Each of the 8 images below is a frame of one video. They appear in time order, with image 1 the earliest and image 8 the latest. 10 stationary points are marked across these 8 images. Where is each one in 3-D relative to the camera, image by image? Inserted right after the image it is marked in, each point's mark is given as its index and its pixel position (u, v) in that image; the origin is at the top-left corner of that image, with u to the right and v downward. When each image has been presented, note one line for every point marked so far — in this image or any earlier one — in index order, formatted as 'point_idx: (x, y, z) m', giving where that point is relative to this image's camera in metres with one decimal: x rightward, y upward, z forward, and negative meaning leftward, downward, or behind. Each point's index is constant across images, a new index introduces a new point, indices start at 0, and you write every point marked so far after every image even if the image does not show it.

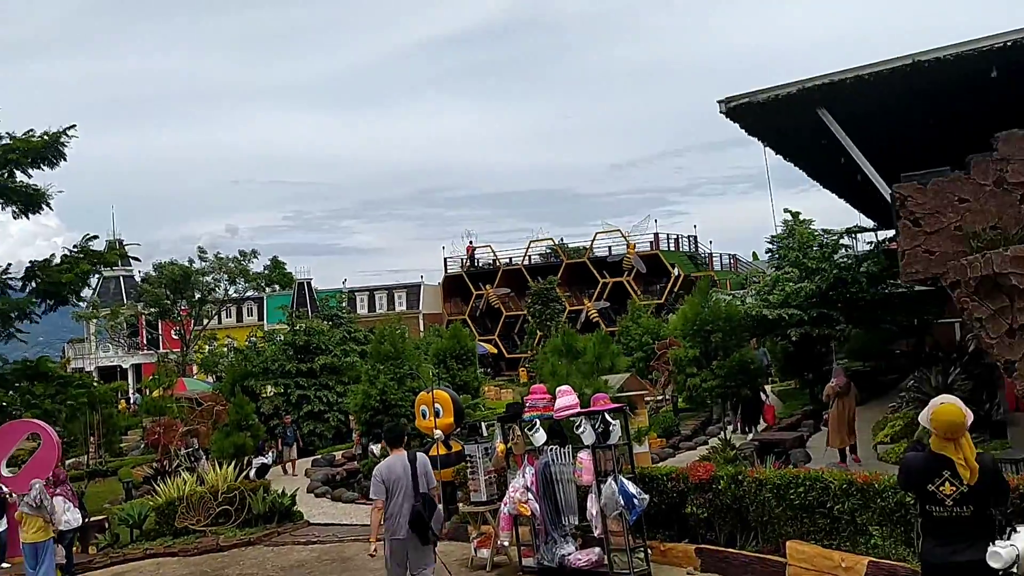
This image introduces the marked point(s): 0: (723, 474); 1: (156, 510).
0: (+2.1, -1.9, +8.9) m
1: (-5.6, -3.5, +14.1) m
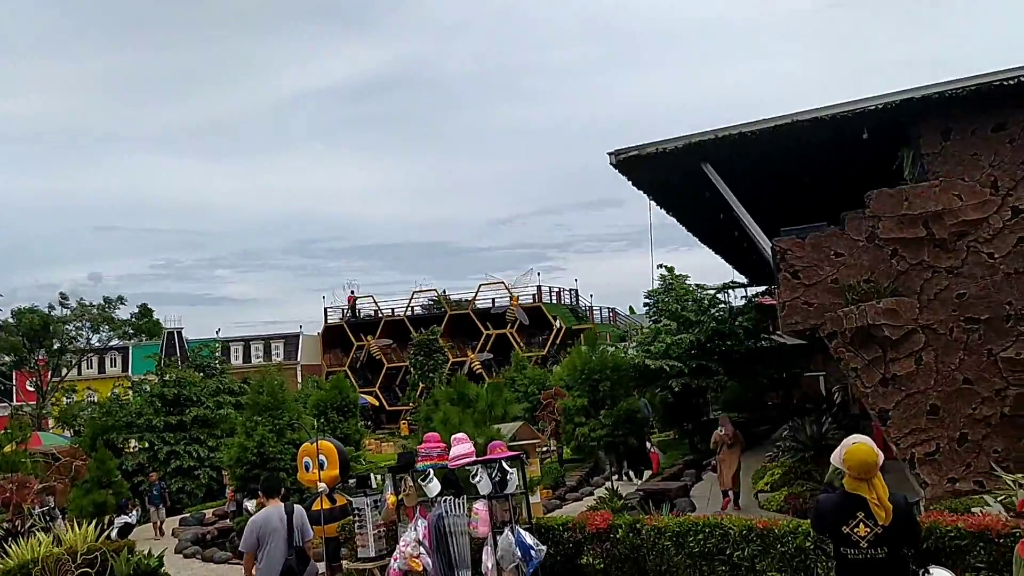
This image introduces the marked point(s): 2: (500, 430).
0: (+1.1, -2.3, +8.8) m
1: (-7.3, -4.1, +12.8) m
2: (-0.2, -1.9, +11.9) m
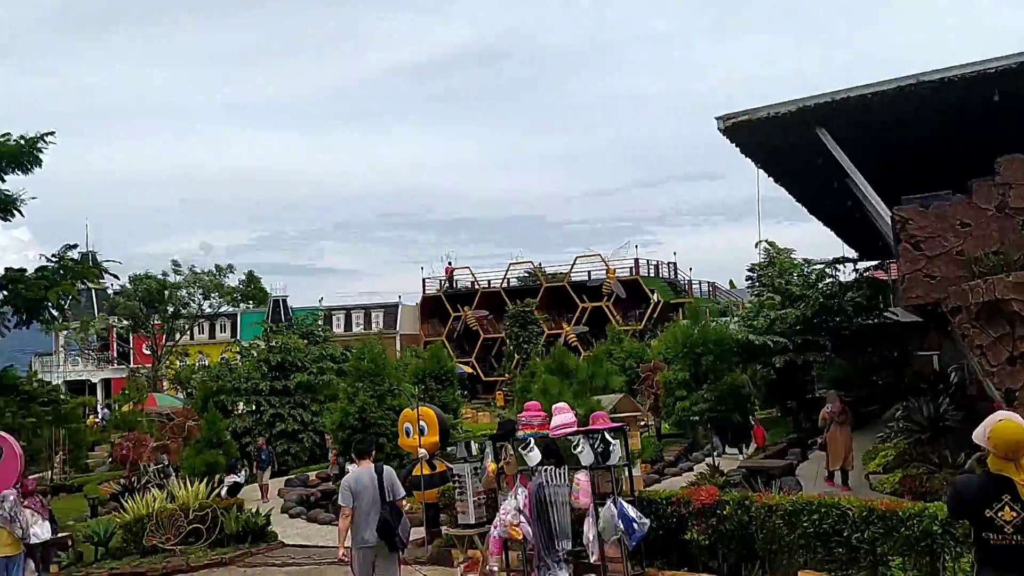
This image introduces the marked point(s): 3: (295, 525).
0: (+2.1, -2.0, +8.5) m
1: (-5.8, -3.6, +13.4) m
2: (+1.2, -1.5, +11.8) m
3: (-3.8, -4.1, +15.5) m
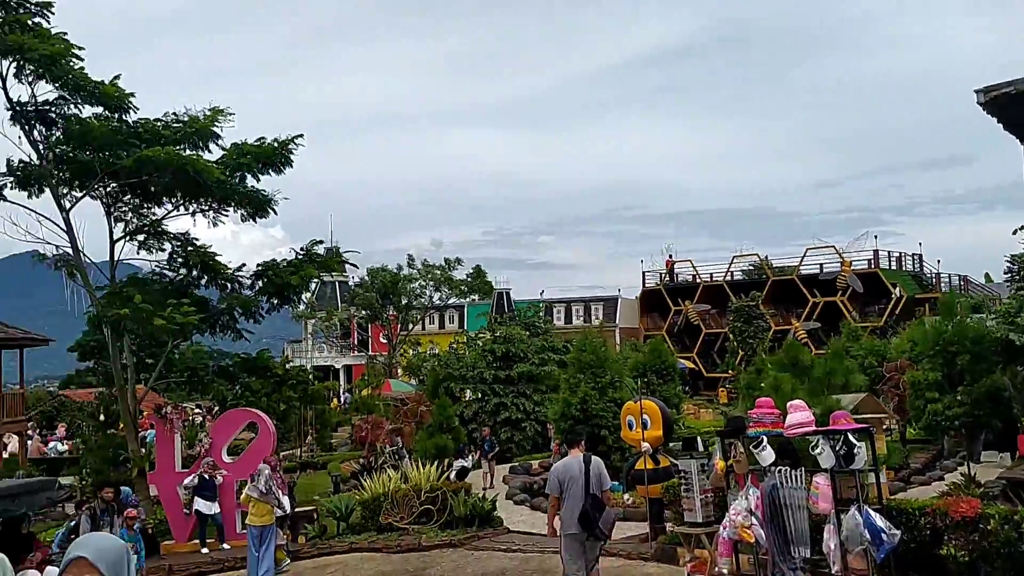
0: (+4.1, -1.9, +7.6) m
1: (-2.4, -3.5, +14.2) m
2: (+4.0, -1.4, +10.9) m
3: (+0.1, -4.0, +15.8) m
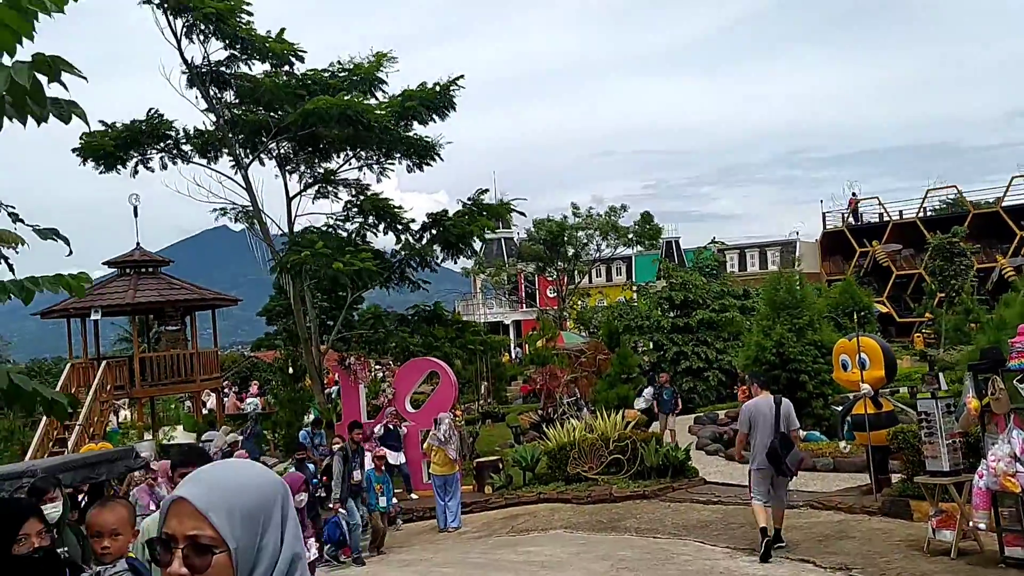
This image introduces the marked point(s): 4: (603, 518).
0: (+5.7, -1.1, +5.9) m
1: (+0.6, -2.6, +13.7) m
2: (+6.2, -0.4, +9.2) m
3: (+3.4, -2.9, +14.8) m
4: (+1.2, -3.0, +11.7) m
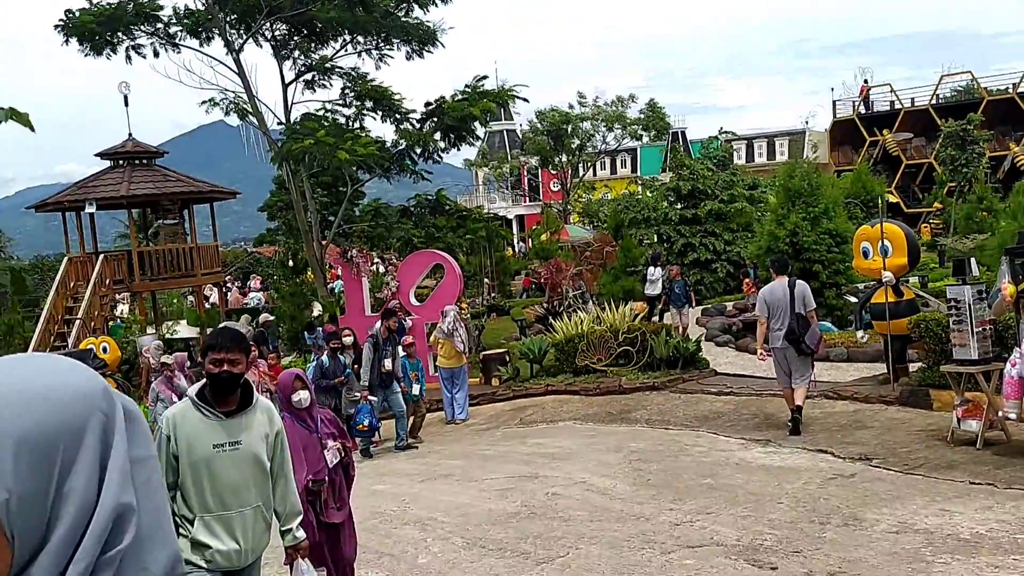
0: (+5.8, -0.4, +5.6) m
1: (+0.7, -0.9, +13.5) m
2: (+6.3, +0.8, +8.7) m
3: (+3.5, -1.1, +14.6) m
4: (+1.3, -1.6, +11.5) m
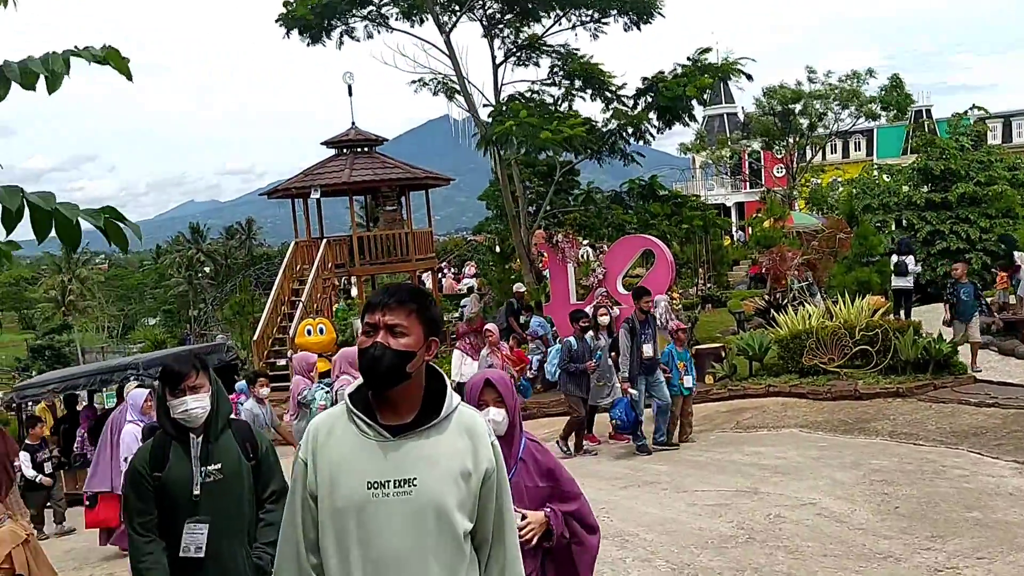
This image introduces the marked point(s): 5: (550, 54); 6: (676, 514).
0: (+6.7, -0.4, +3.2) m
1: (+3.6, -0.7, +12.1) m
2: (+8.0, +0.7, +6.2) m
3: (+6.6, -1.0, +12.5) m
4: (+3.8, -1.5, +10.0) m
5: (+0.8, +4.4, +16.7) m
6: (+1.3, -1.8, +6.9) m
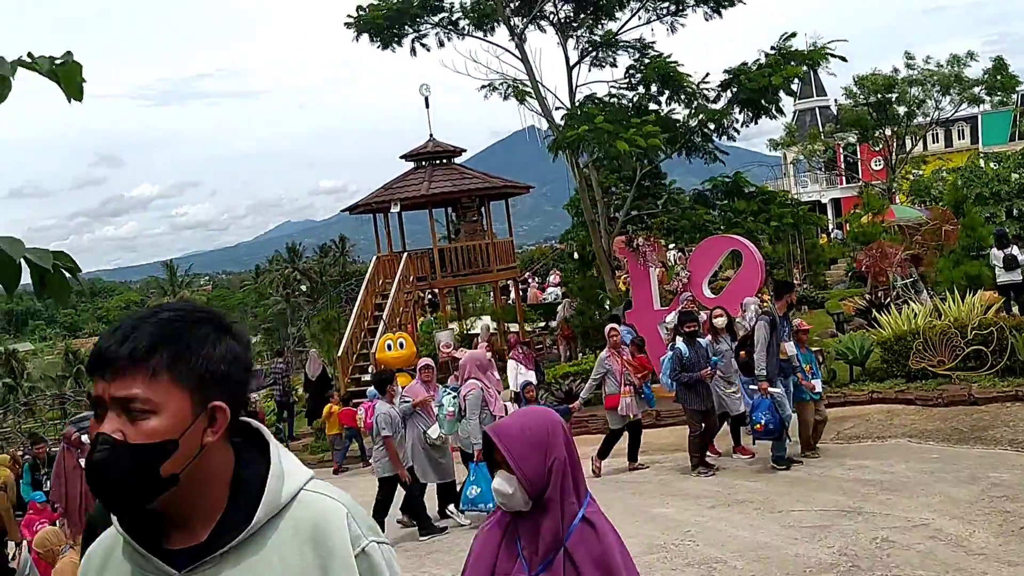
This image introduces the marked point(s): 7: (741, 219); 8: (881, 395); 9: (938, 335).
0: (+6.8, -0.2, +2.0) m
1: (+4.6, -0.7, +11.2) m
2: (+8.3, +1.0, +4.9) m
3: (+7.7, -0.9, +11.3) m
4: (+4.6, -1.4, +9.2) m
5: (+2.1, +4.3, +16.1) m
6: (+1.8, -1.8, +6.3) m
7: (+4.1, +1.2, +15.9) m
8: (+4.4, -1.3, +10.6) m
9: (+5.1, -0.6, +10.7) m
